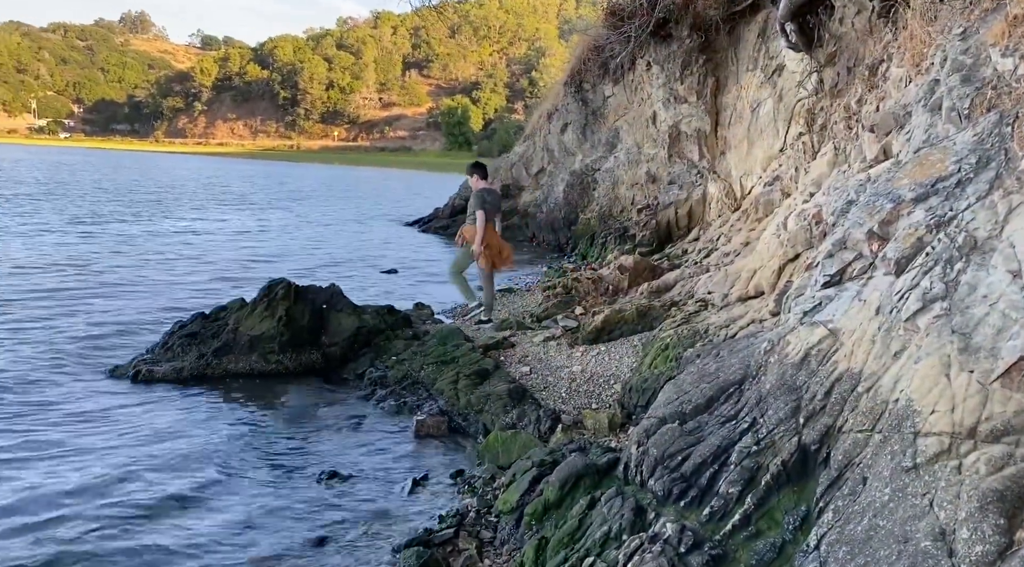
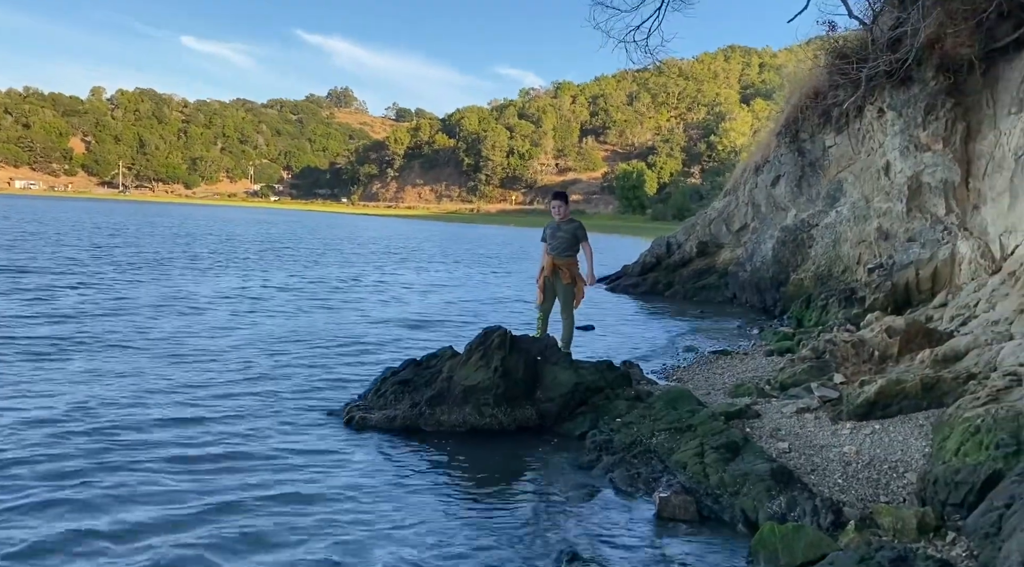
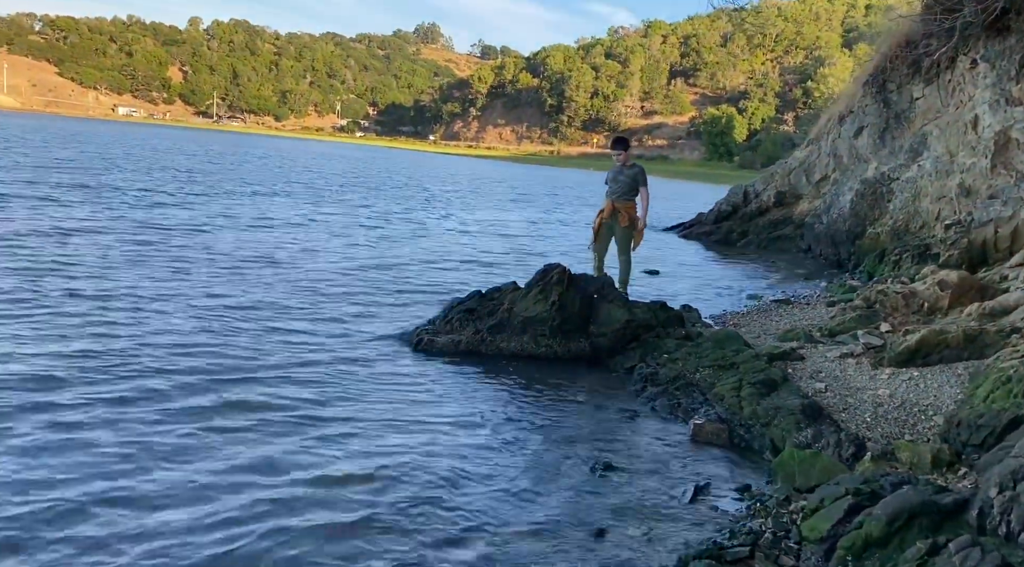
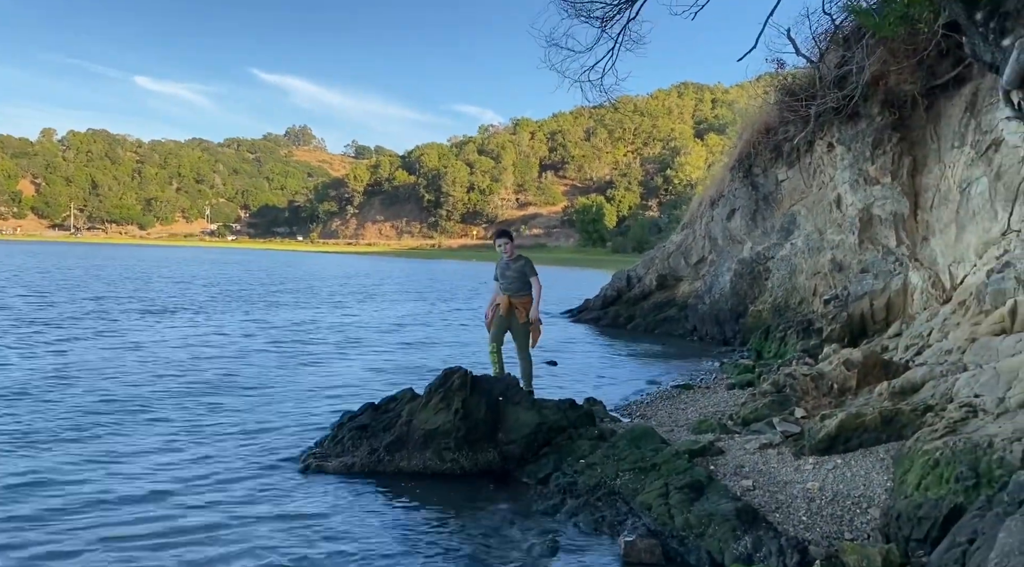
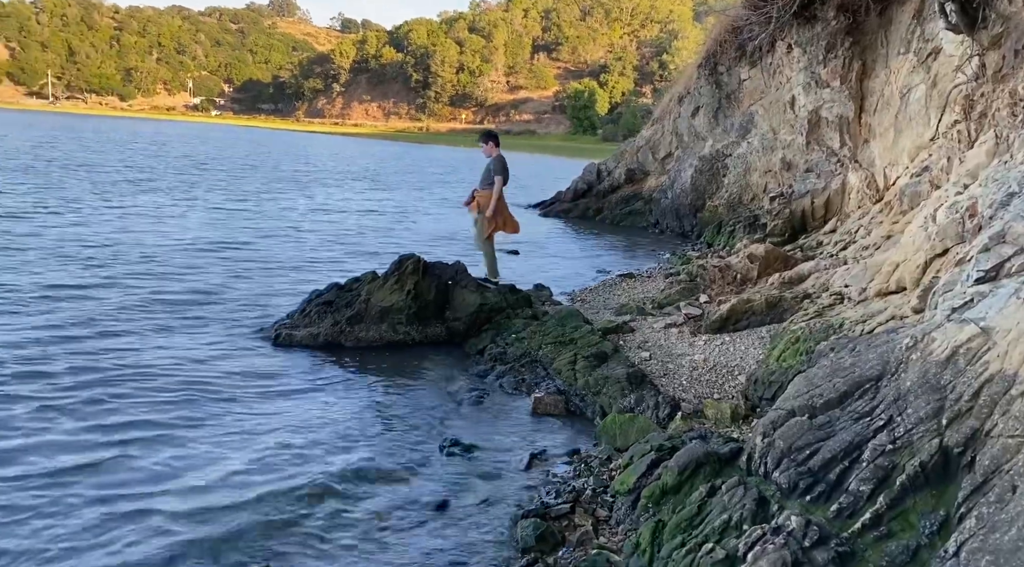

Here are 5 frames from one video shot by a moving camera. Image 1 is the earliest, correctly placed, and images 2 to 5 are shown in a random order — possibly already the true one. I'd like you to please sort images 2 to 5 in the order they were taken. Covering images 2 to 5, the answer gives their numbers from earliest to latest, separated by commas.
5, 3, 2, 4
